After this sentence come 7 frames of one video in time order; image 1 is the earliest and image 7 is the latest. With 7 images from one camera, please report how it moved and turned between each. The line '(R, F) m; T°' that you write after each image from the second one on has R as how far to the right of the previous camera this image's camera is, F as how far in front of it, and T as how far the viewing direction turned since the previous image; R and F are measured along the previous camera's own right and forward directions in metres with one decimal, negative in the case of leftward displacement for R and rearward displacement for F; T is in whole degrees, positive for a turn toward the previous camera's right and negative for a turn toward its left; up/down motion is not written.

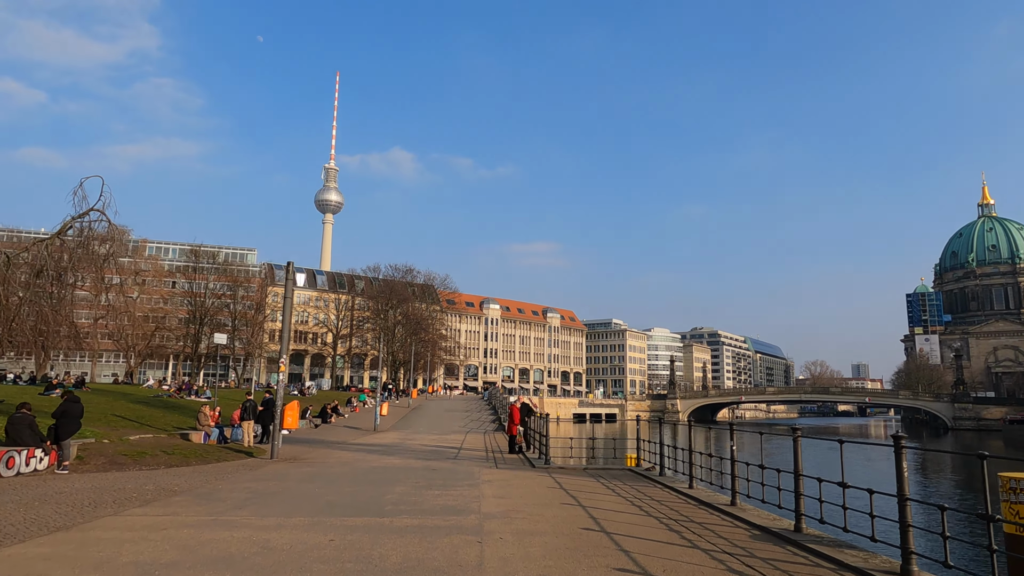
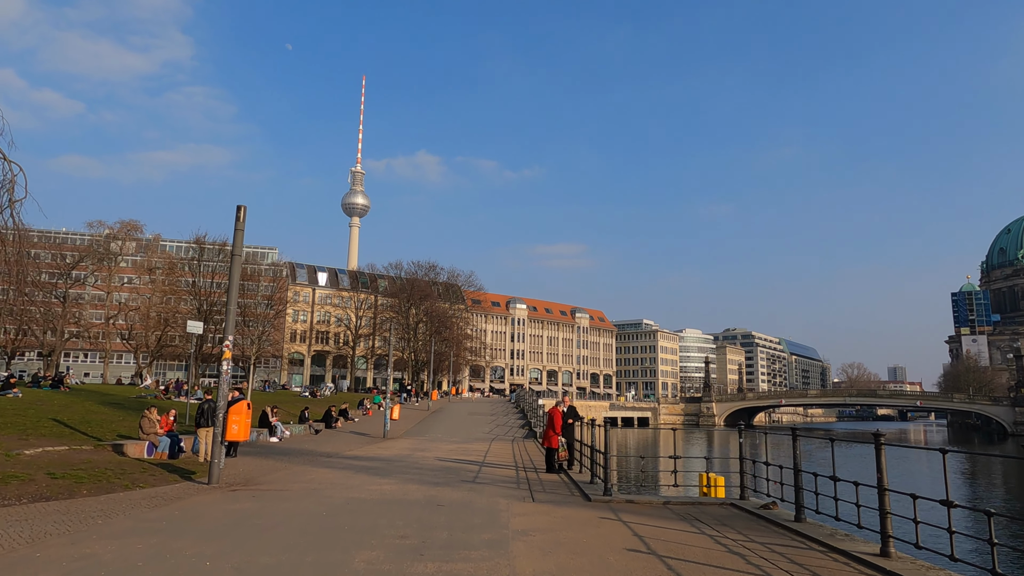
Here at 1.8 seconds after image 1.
(-0.2, +4.6) m; -2°
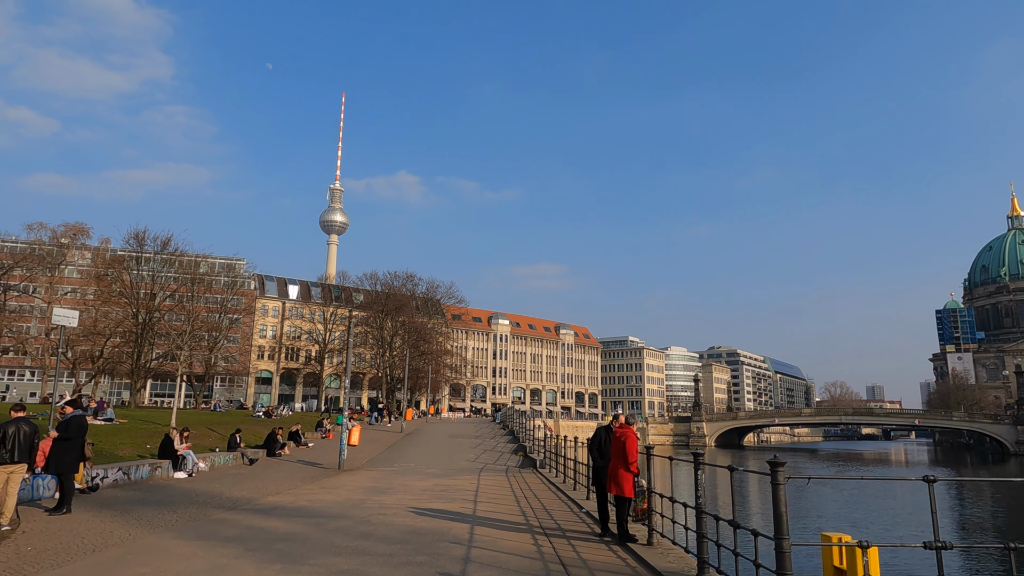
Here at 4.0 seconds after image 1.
(-0.4, +5.7) m; +2°
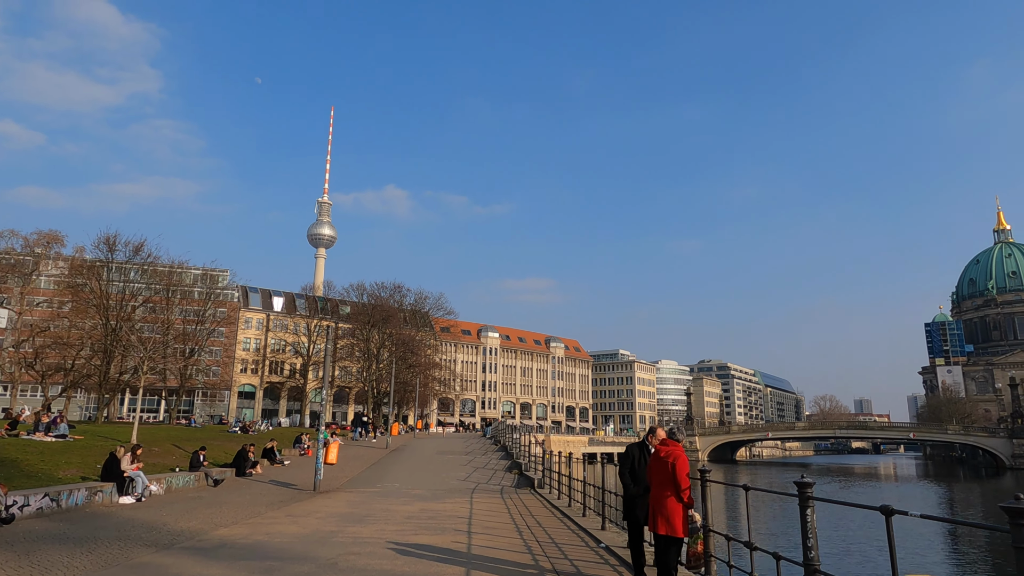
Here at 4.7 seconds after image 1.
(-0.2, +1.9) m; +1°
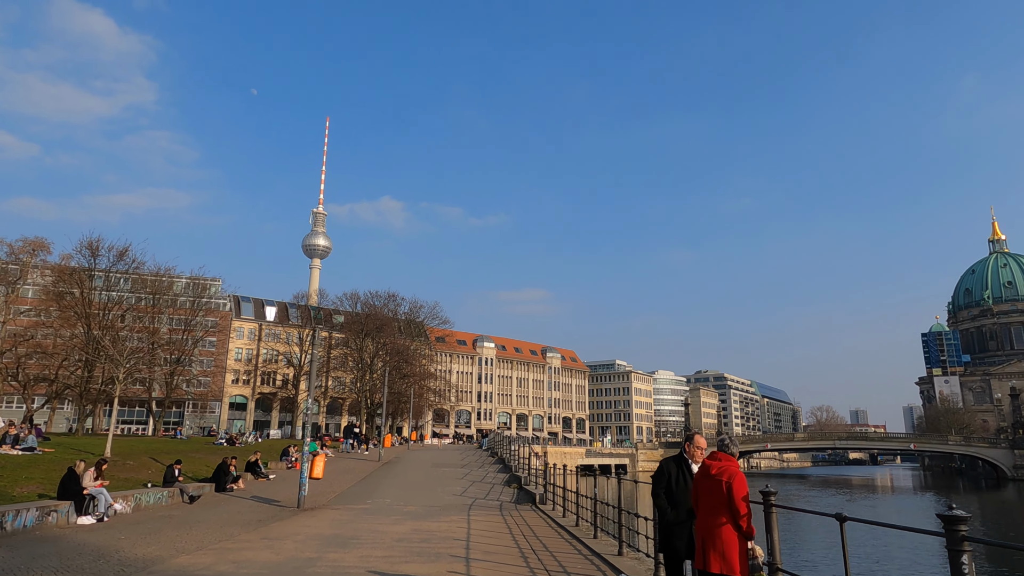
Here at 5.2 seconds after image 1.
(-0.1, +1.2) m; 0°
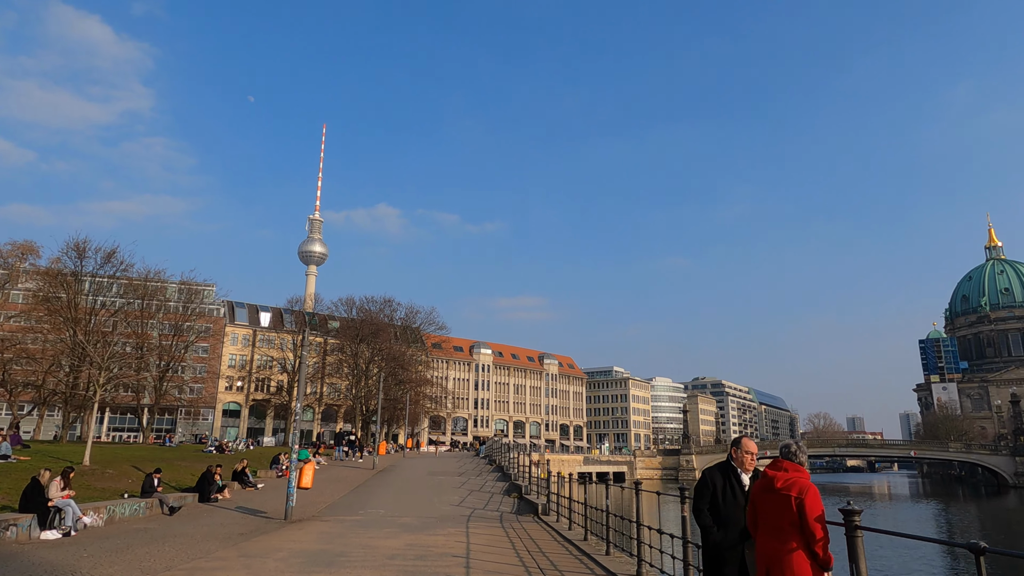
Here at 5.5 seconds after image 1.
(-0.1, +1.0) m; 0°
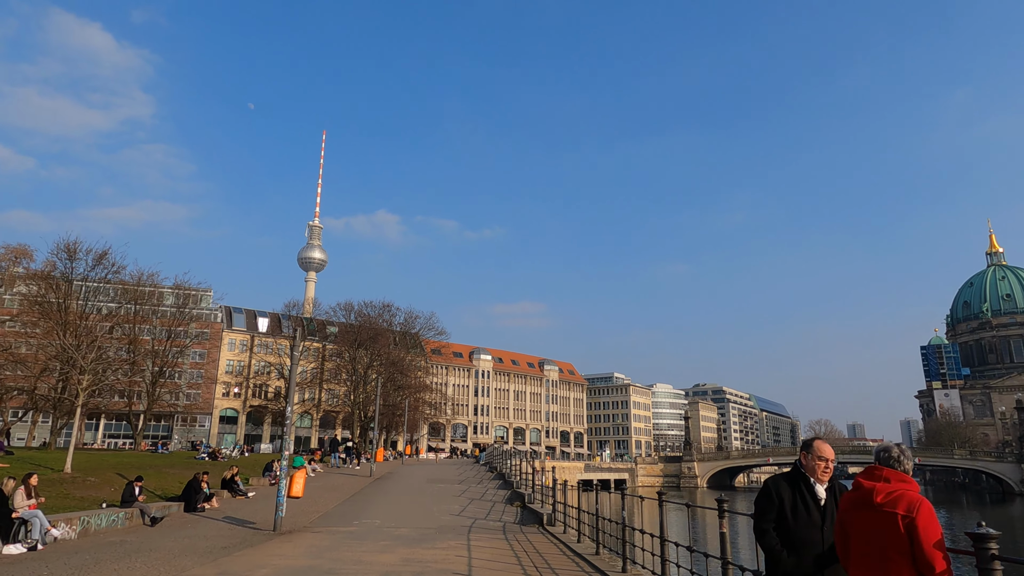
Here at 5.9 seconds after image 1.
(-0.1, +0.9) m; 0°
